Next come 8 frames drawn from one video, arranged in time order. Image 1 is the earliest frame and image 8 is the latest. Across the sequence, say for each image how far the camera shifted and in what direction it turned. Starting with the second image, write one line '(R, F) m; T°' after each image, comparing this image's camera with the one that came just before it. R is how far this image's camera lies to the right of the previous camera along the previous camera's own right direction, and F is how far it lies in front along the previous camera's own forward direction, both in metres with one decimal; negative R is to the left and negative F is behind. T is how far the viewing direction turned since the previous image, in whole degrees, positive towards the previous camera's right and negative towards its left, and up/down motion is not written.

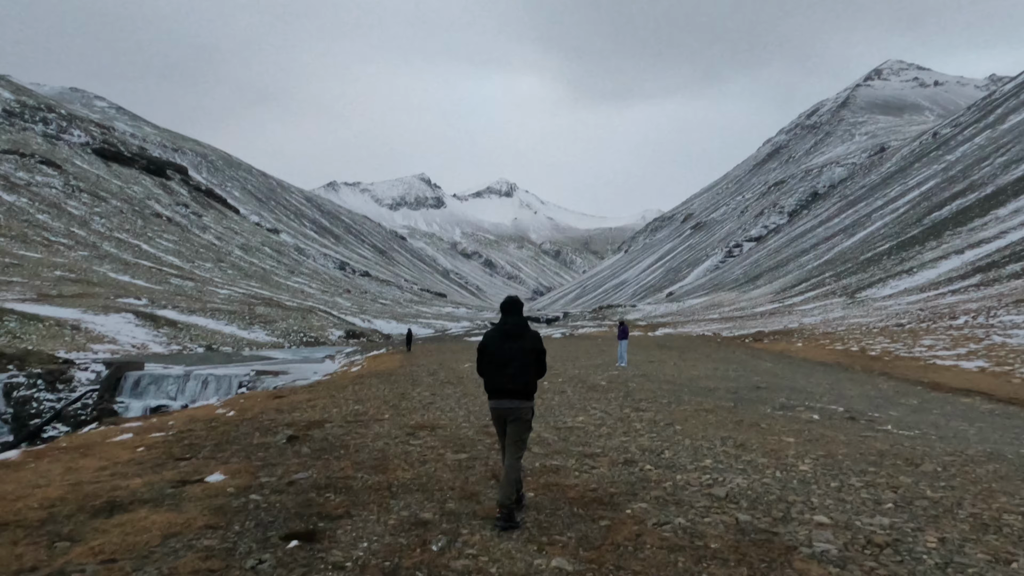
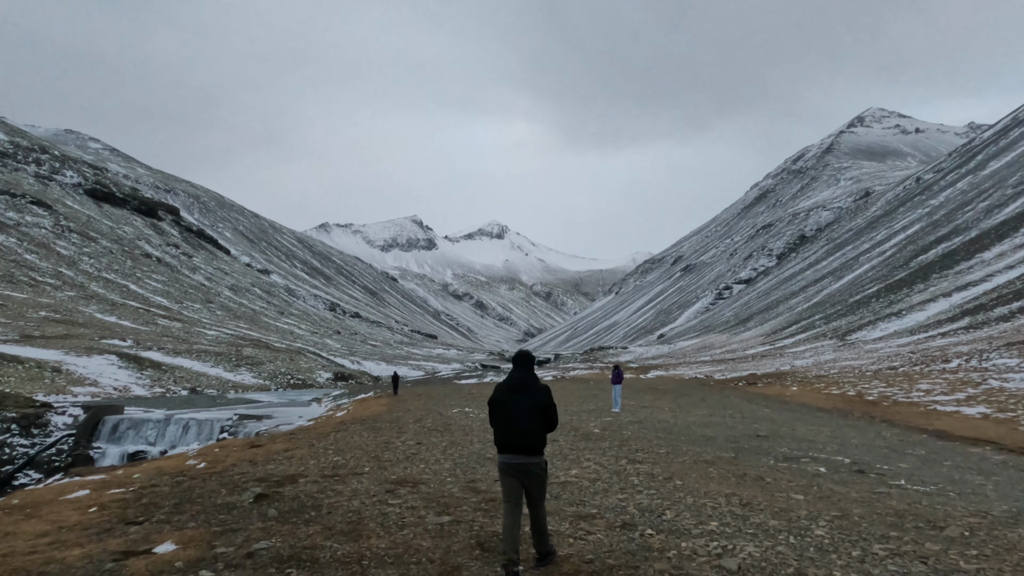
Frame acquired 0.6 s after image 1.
(0.0, +0.8) m; +1°
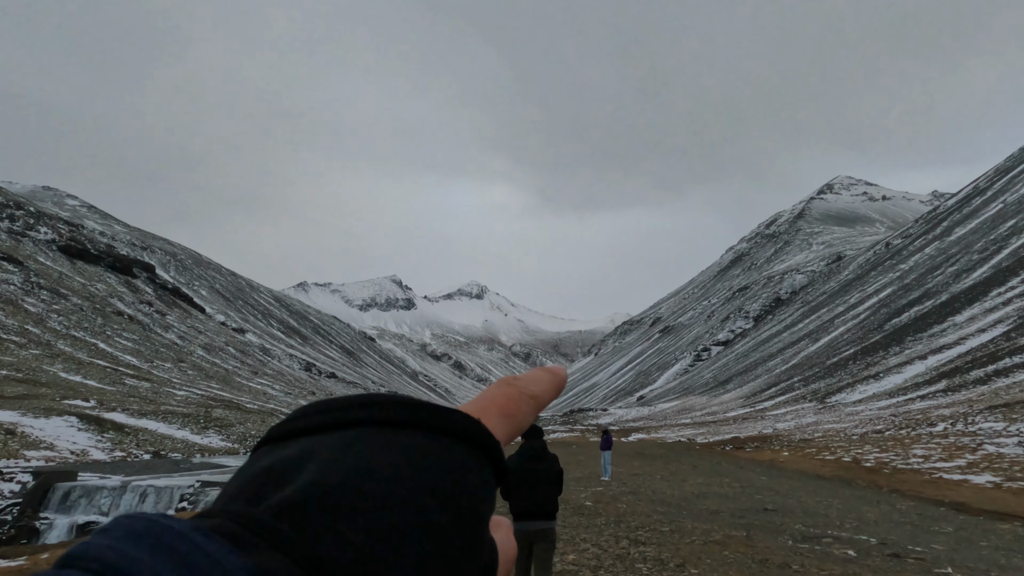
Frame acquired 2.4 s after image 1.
(-0.2, +1.7) m; +2°
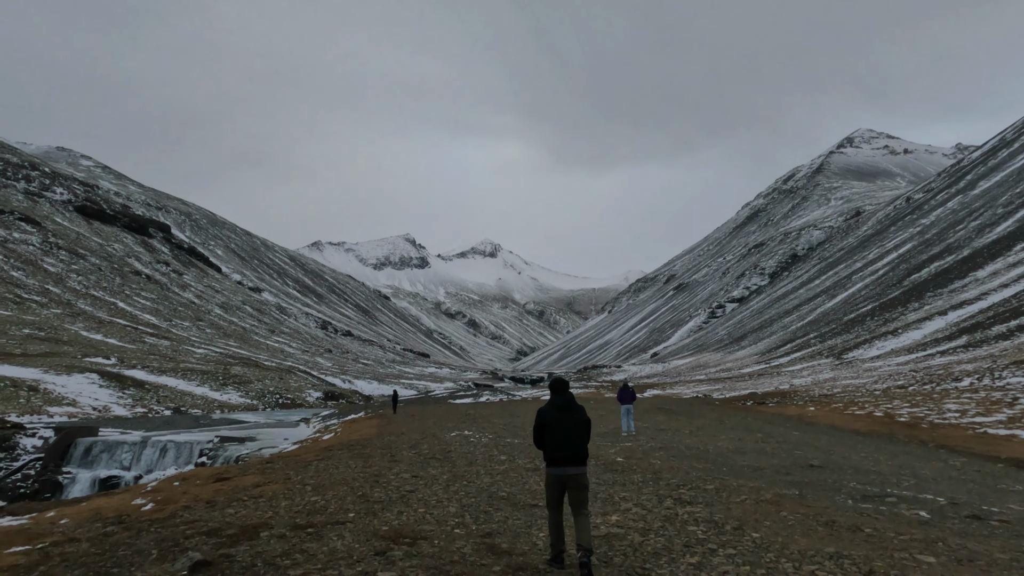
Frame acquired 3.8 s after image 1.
(-0.4, +1.5) m; -1°
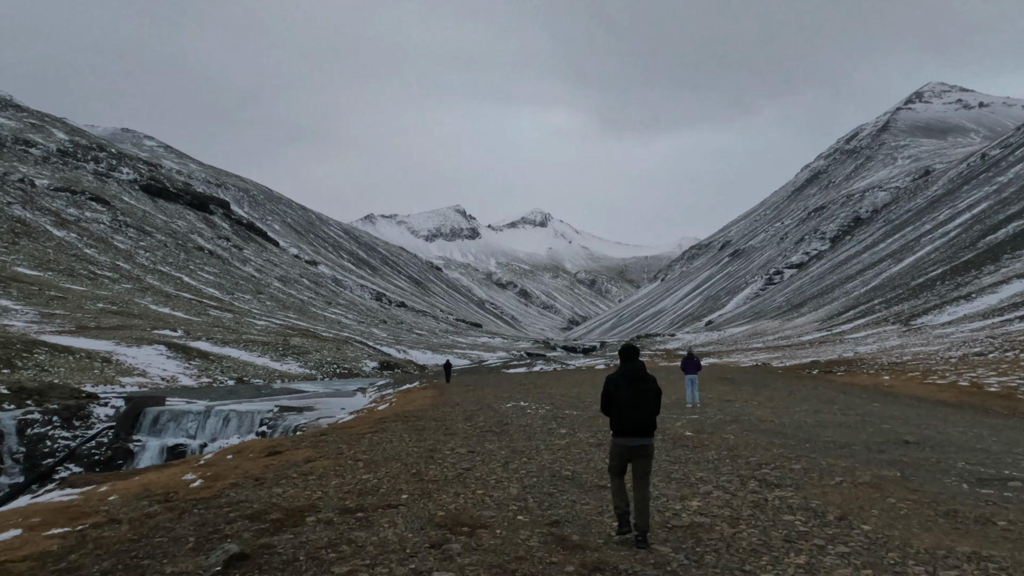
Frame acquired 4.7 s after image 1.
(-0.2, +1.3) m; -4°
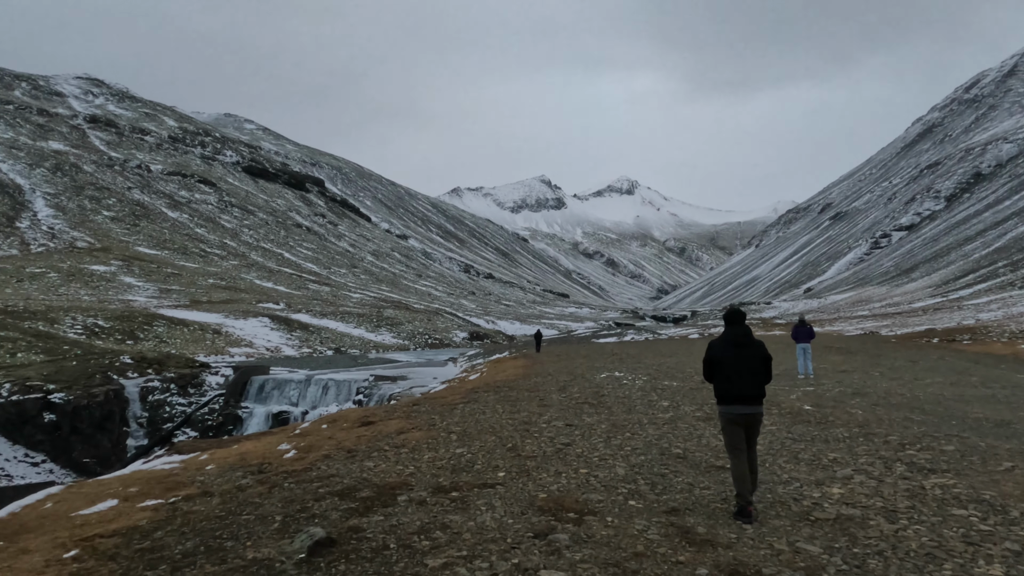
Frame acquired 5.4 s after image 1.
(-0.3, +1.2) m; -8°
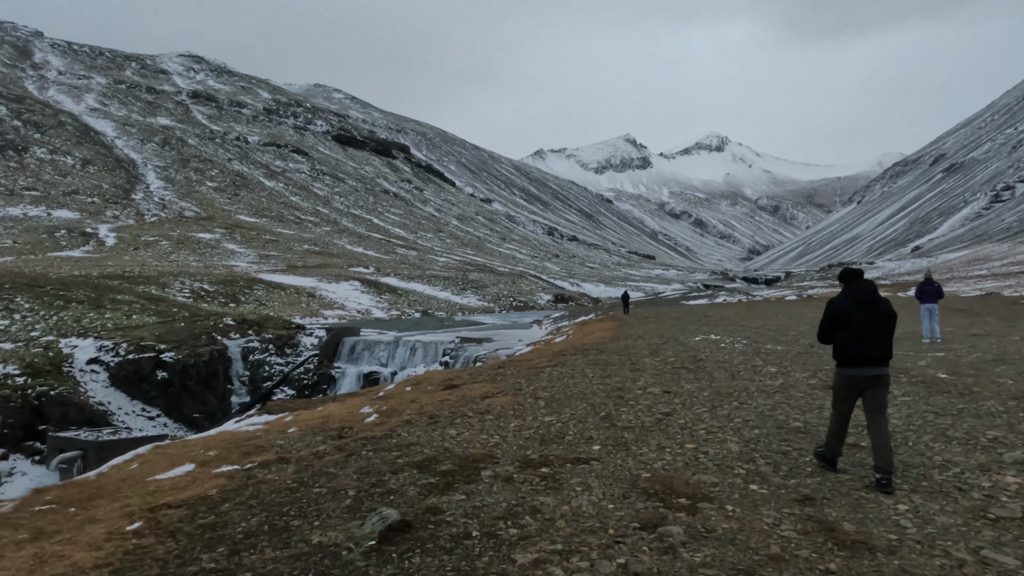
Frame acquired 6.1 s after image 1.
(-0.2, +1.2) m; -7°
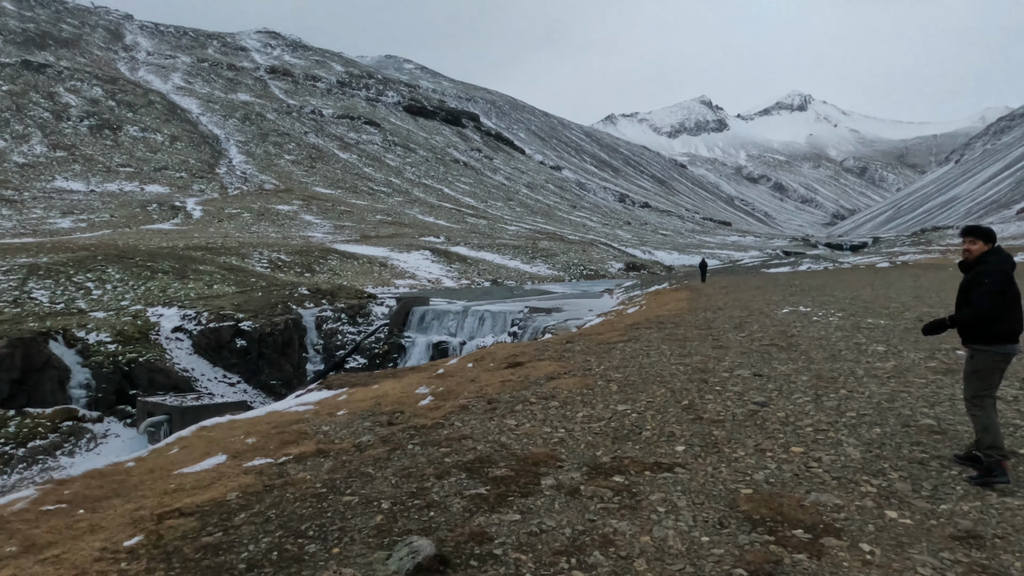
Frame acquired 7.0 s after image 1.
(0.0, +1.5) m; -6°
